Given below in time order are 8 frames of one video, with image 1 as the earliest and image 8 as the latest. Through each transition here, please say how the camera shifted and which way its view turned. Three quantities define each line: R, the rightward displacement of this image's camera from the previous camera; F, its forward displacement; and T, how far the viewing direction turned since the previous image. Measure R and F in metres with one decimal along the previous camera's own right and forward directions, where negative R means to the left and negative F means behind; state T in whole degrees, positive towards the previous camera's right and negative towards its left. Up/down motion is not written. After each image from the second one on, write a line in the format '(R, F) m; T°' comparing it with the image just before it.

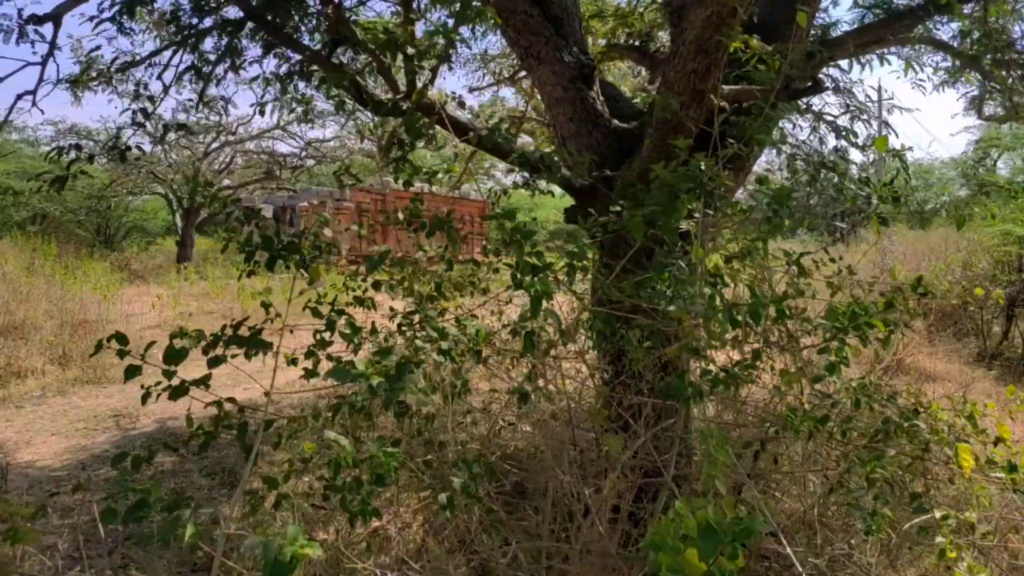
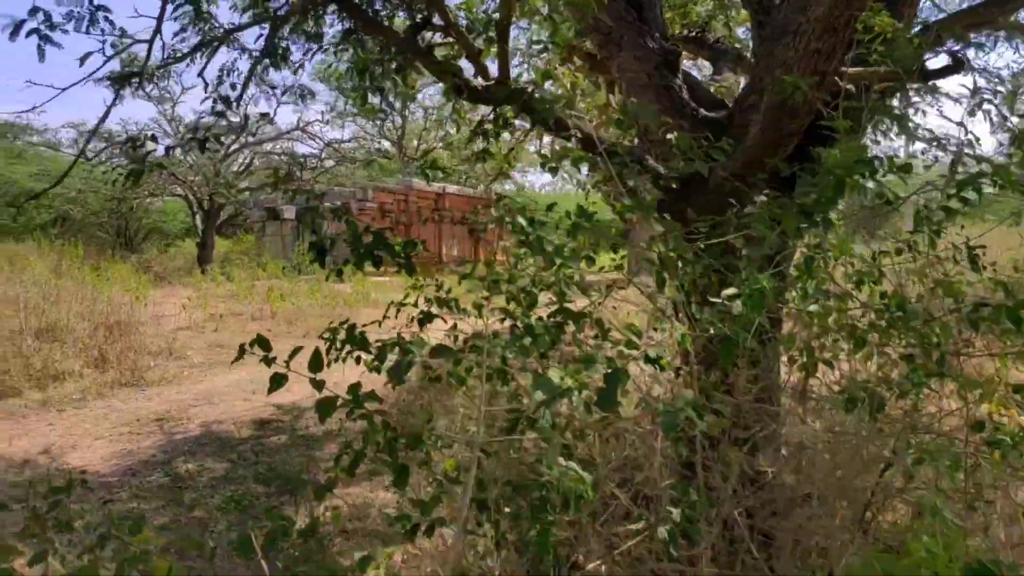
(-0.2, +0.1) m; -1°
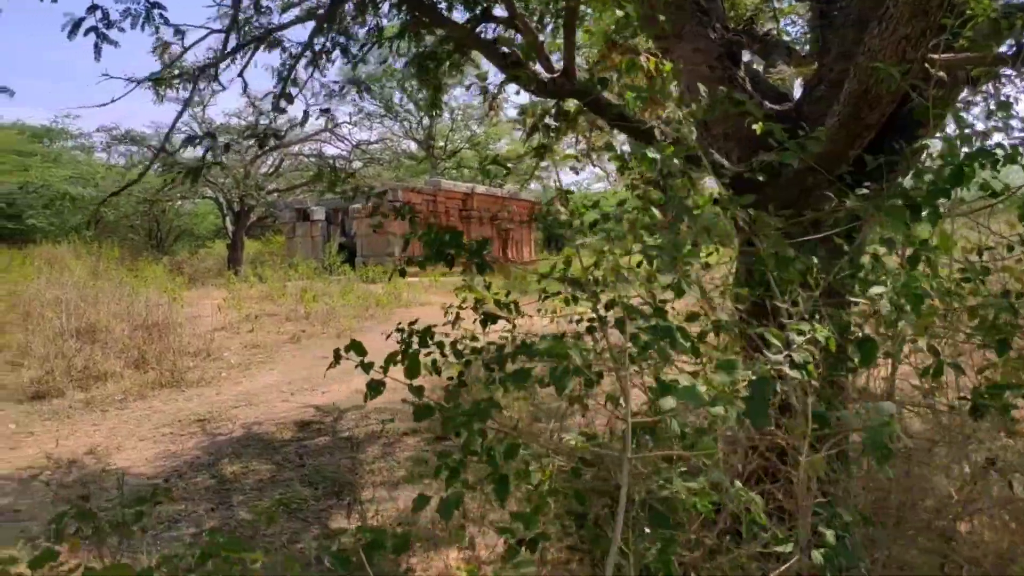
(-0.1, +0.1) m; -2°
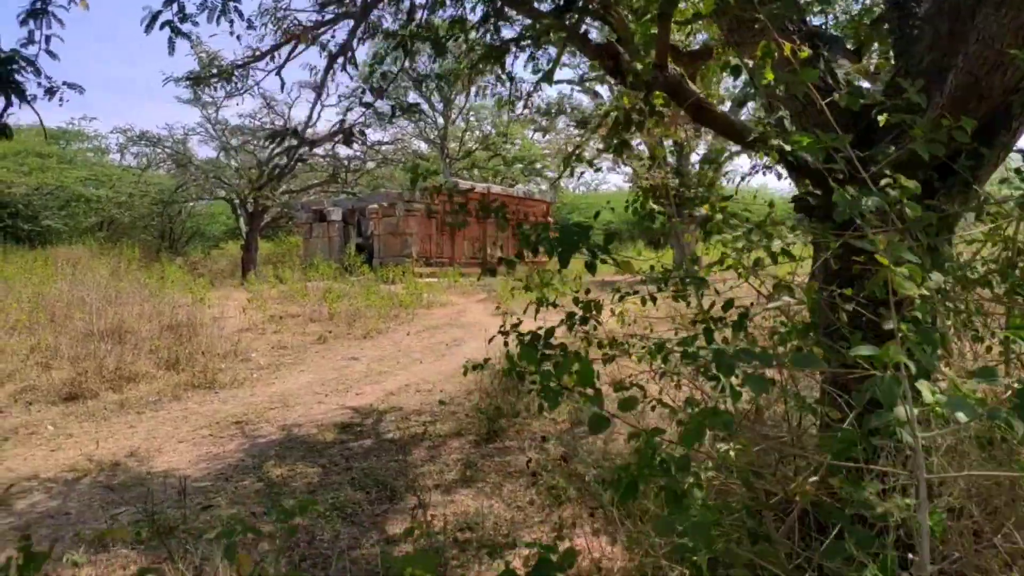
(-0.2, +0.1) m; -1°
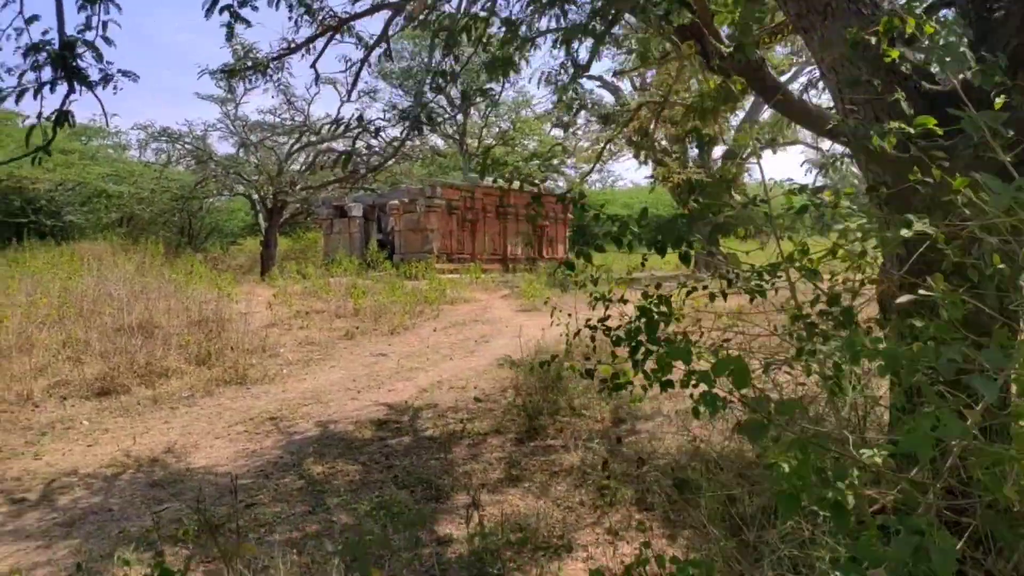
(-0.1, +0.1) m; -1°
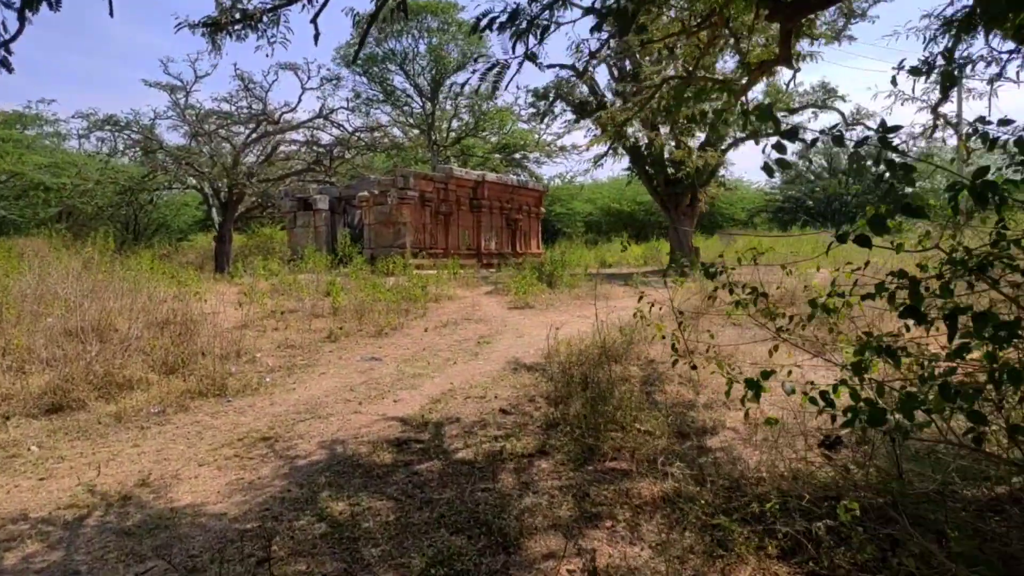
(-0.4, +0.6) m; +4°
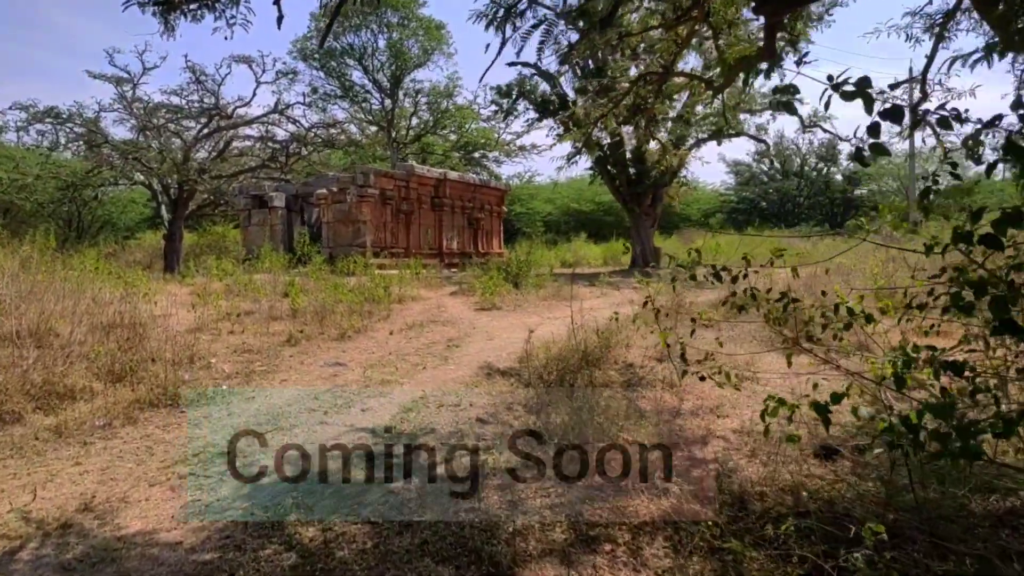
(-0.1, +0.2) m; +3°
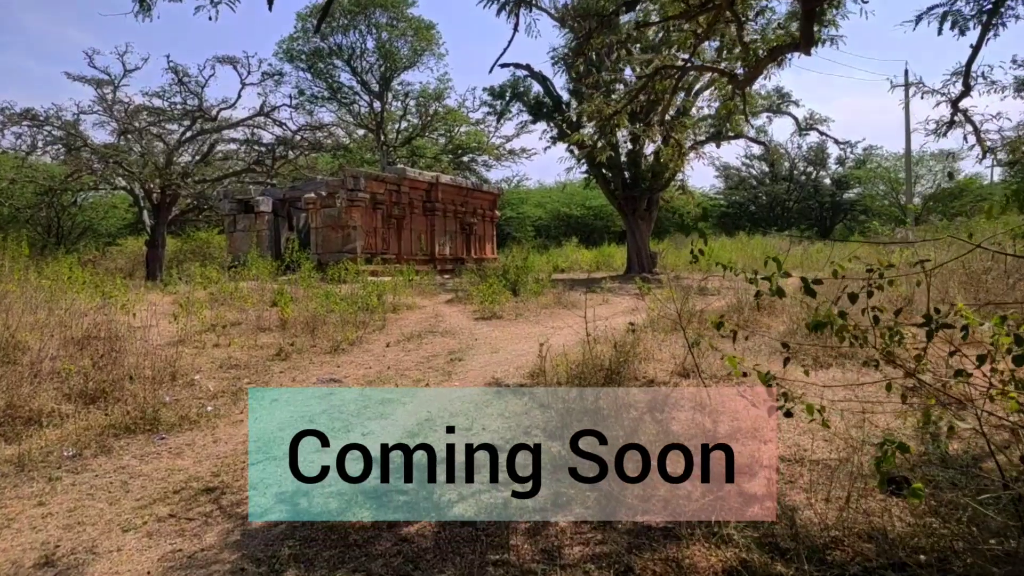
(-0.2, +0.4) m; +1°
